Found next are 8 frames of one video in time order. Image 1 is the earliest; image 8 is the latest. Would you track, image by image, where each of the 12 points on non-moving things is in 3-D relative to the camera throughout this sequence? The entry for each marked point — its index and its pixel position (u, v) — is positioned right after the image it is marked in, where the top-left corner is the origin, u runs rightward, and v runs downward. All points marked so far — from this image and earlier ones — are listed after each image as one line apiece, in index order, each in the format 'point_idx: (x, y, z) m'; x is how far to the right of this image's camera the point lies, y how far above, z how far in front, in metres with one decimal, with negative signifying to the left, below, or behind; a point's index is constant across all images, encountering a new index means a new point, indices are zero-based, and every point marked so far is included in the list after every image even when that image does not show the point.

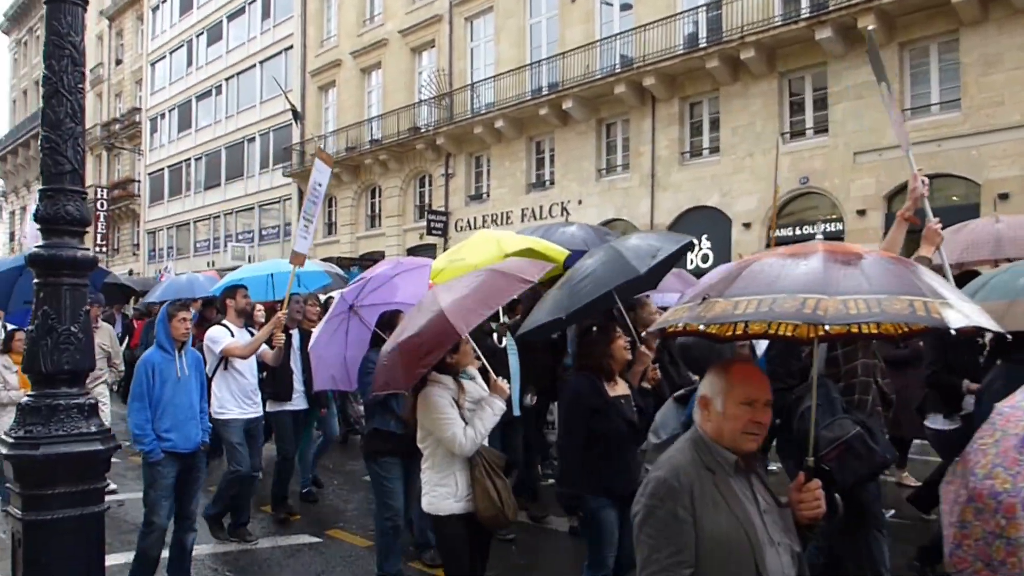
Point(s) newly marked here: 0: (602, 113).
0: (+1.7, +3.3, +18.7) m
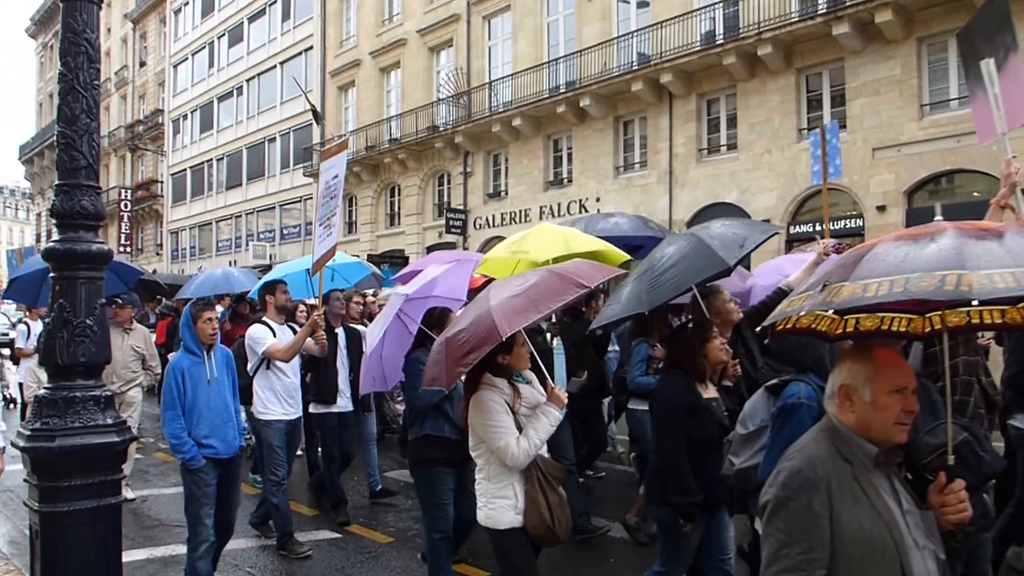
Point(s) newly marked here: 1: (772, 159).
0: (+2.0, +3.3, +18.8) m
1: (+4.3, +2.1, +16.6) m
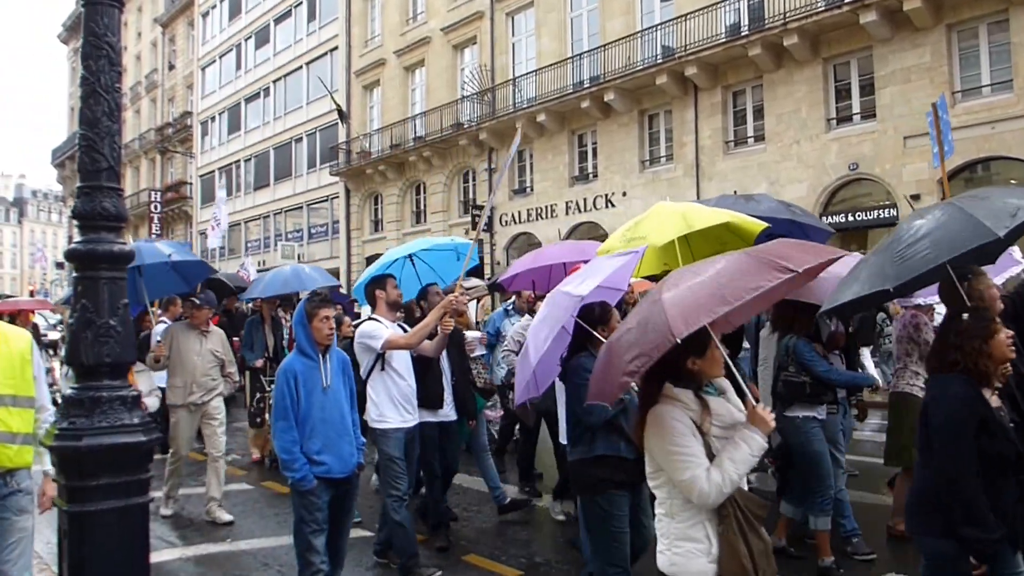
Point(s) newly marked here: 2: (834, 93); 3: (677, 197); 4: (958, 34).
0: (+2.5, +3.4, +18.7) m
1: (+4.7, +2.3, +16.4) m
2: (+5.2, +3.2, +16.3) m
3: (+3.0, +1.7, +18.3) m
4: (+6.5, +3.7, +14.7) m
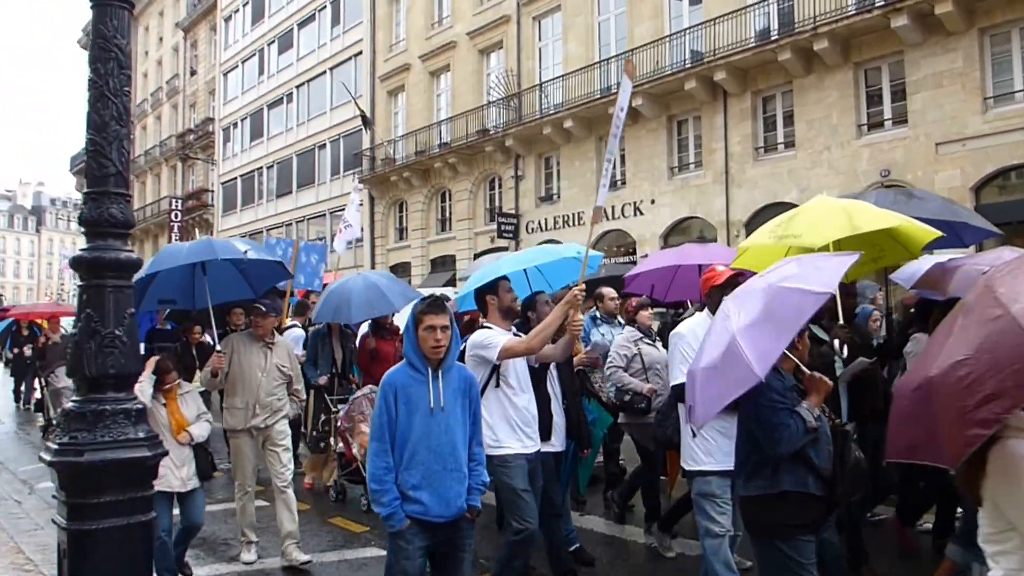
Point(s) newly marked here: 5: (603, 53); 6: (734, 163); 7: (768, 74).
0: (+2.9, +3.3, +18.4) m
1: (+5.2, +2.1, +16.2) m
2: (+5.7, +3.0, +16.0) m
3: (+3.5, +1.5, +18.0) m
4: (+6.9, +3.6, +14.5) m
5: (+1.8, +4.7, +19.9) m
6: (+3.9, +2.2, +17.6) m
7: (+4.3, +3.6, +17.0) m
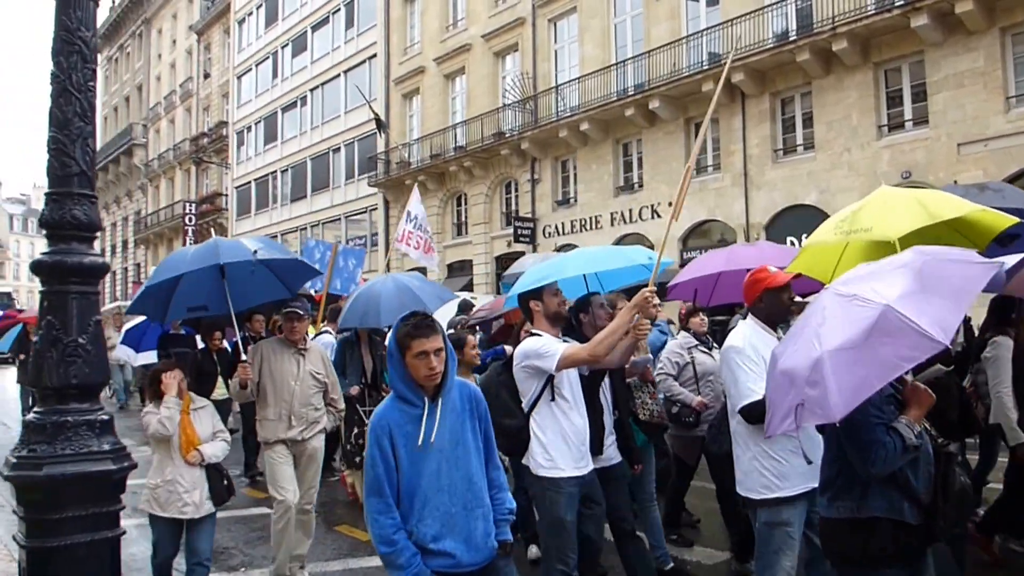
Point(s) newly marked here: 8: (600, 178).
0: (+3.2, +3.2, +18.2) m
1: (+5.4, +2.1, +16.0) m
2: (+5.9, +3.0, +15.8) m
3: (+3.8, +1.4, +17.8) m
4: (+7.2, +3.6, +14.2) m
5: (+2.0, +4.7, +19.8) m
6: (+4.2, +2.1, +17.4) m
7: (+4.6, +3.6, +16.8) m
8: (+1.7, +2.3, +20.0) m
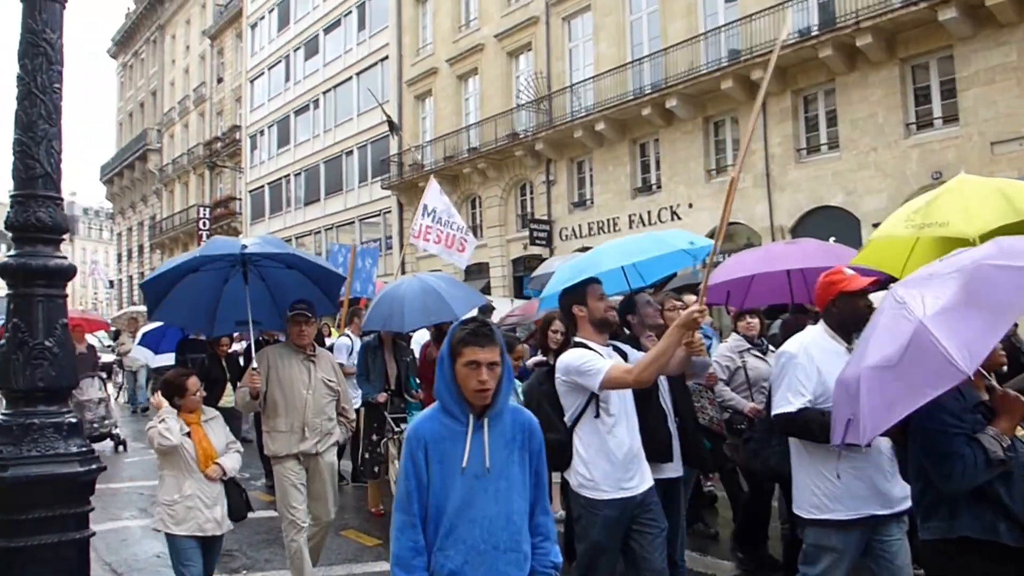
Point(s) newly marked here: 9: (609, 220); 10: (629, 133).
0: (+3.5, +3.2, +17.8) m
1: (+5.6, +2.0, +15.4) m
2: (+6.1, +2.9, +15.3) m
3: (+4.0, +1.4, +17.4) m
4: (+7.3, +3.5, +13.7) m
5: (+2.4, +4.6, +19.4) m
6: (+4.4, +2.1, +16.9) m
7: (+4.8, +3.5, +16.3) m
8: (+2.0, +2.2, +19.6) m
9: (+1.9, +1.4, +19.8) m
10: (+2.3, +3.0, +19.3) m
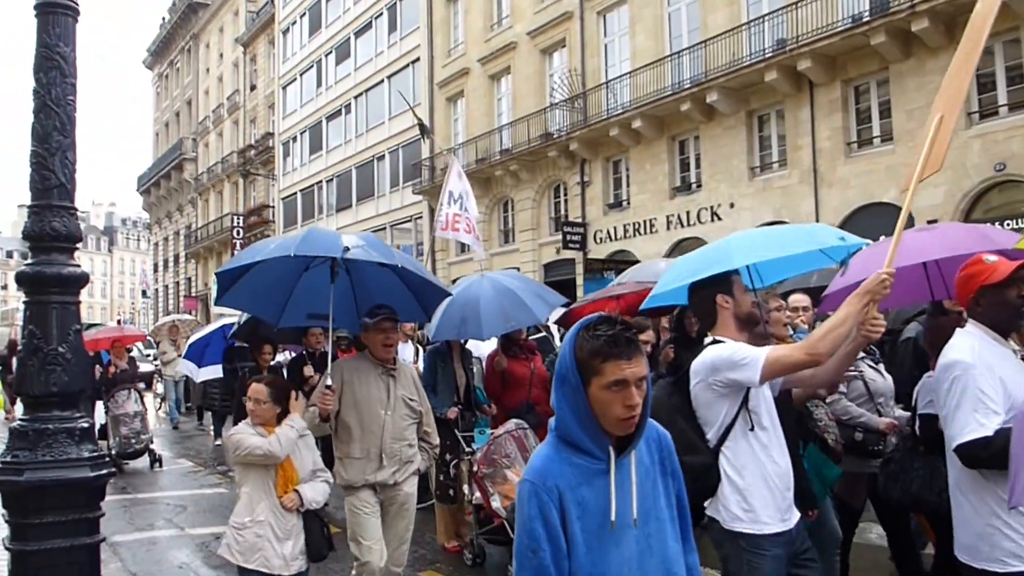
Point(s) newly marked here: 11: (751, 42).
0: (+4.2, +3.1, +17.0) m
1: (+6.1, +2.0, +14.4) m
2: (+6.5, +2.9, +14.2) m
3: (+4.7, +1.3, +16.4) m
4: (+7.6, +3.5, +12.5) m
5: (+3.2, +4.5, +18.7) m
6: (+5.0, +2.0, +16.0) m
7: (+5.4, +3.5, +15.3) m
8: (+2.9, +2.1, +18.9) m
9: (+2.8, +1.3, +19.1) m
10: (+3.0, +2.9, +18.5) m
11: (+4.1, +4.1, +16.8) m
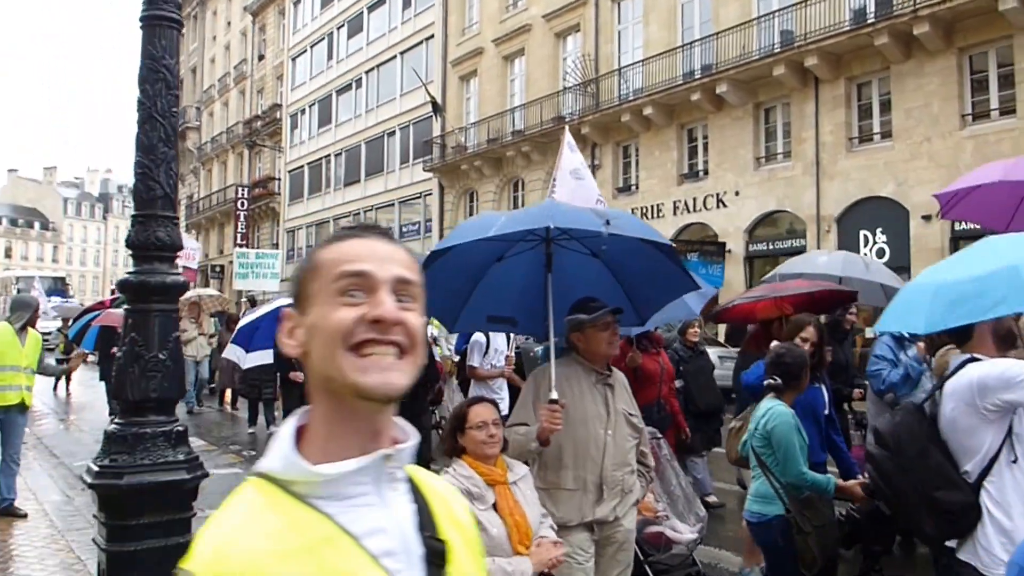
0: (+4.3, +3.3, +17.4) m
1: (+6.3, +2.1, +15.0) m
2: (+6.8, +3.0, +14.8) m
3: (+4.8, +1.5, +17.0) m
4: (+8.0, +3.6, +13.2) m
5: (+3.2, +4.7, +19.1) m
6: (+5.1, +2.2, +16.5) m
7: (+5.6, +3.6, +15.9) m
8: (+2.8, +2.4, +19.3) m
9: (+2.7, +1.6, +19.5) m
10: (+3.0, +3.2, +18.9) m
11: (+4.2, +4.3, +17.2) m
